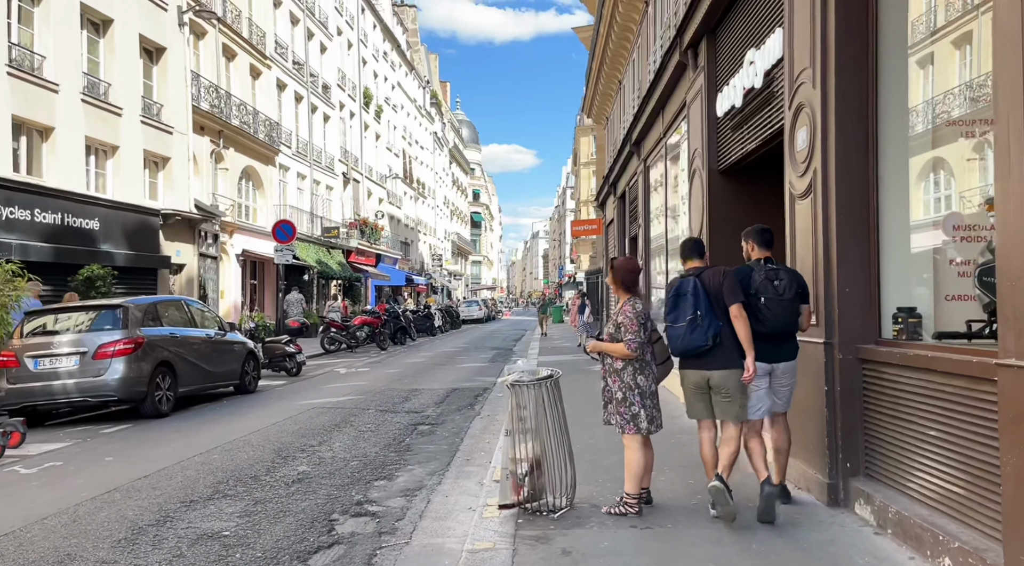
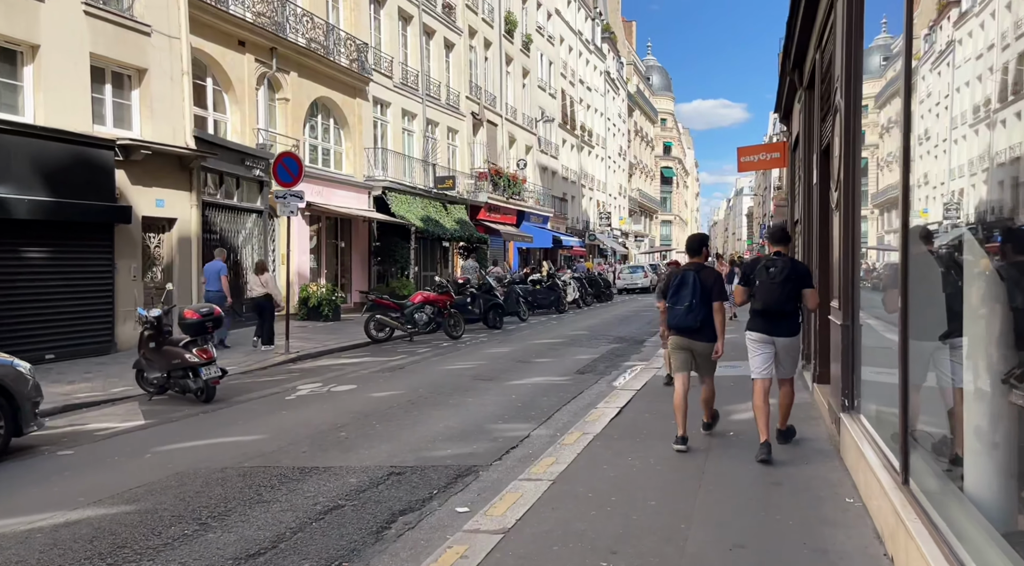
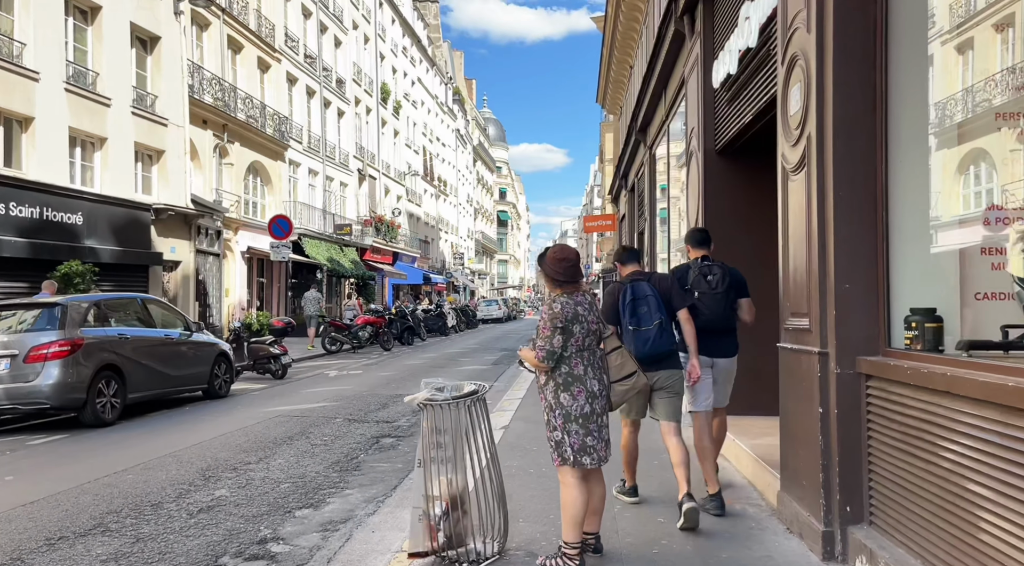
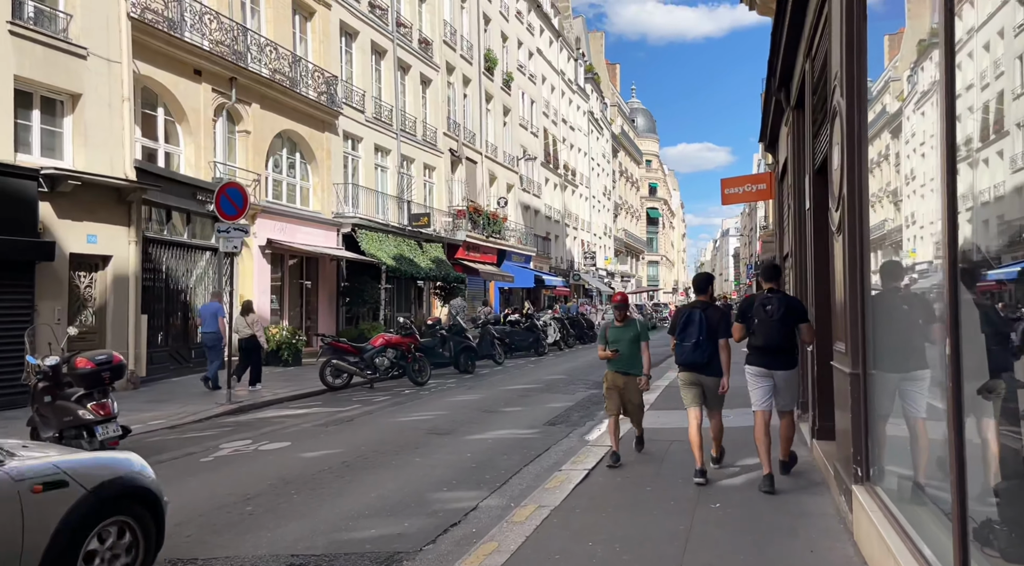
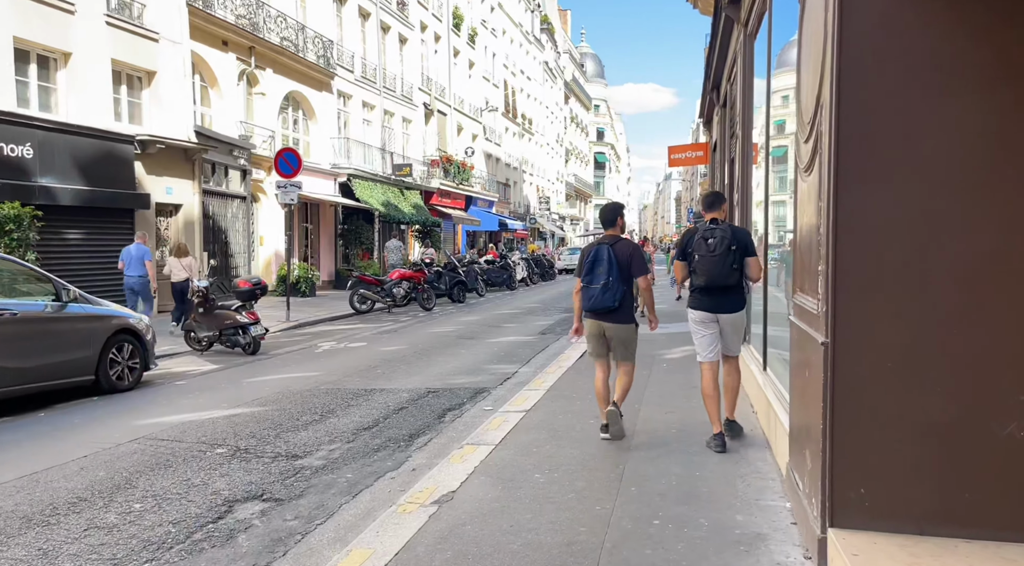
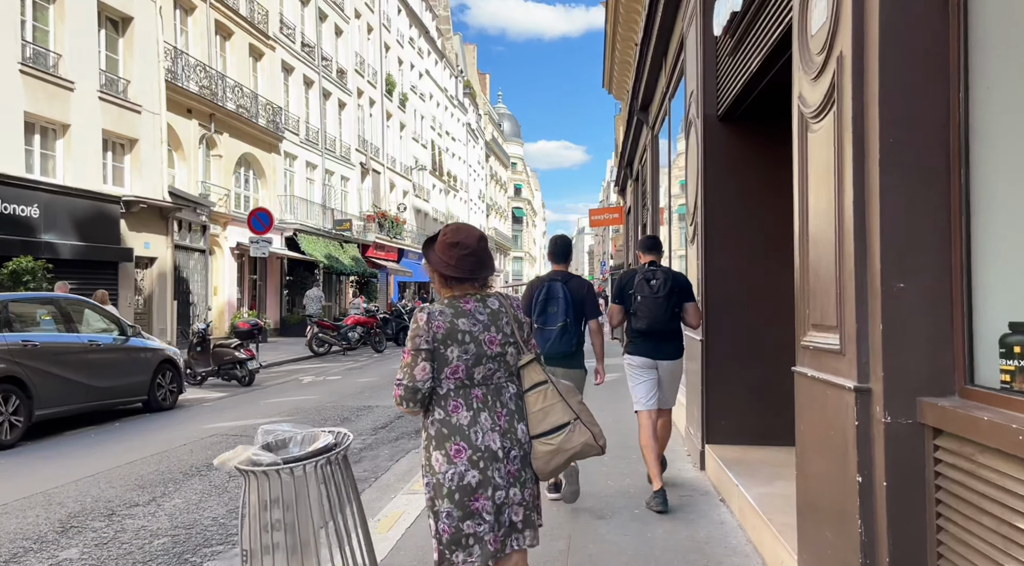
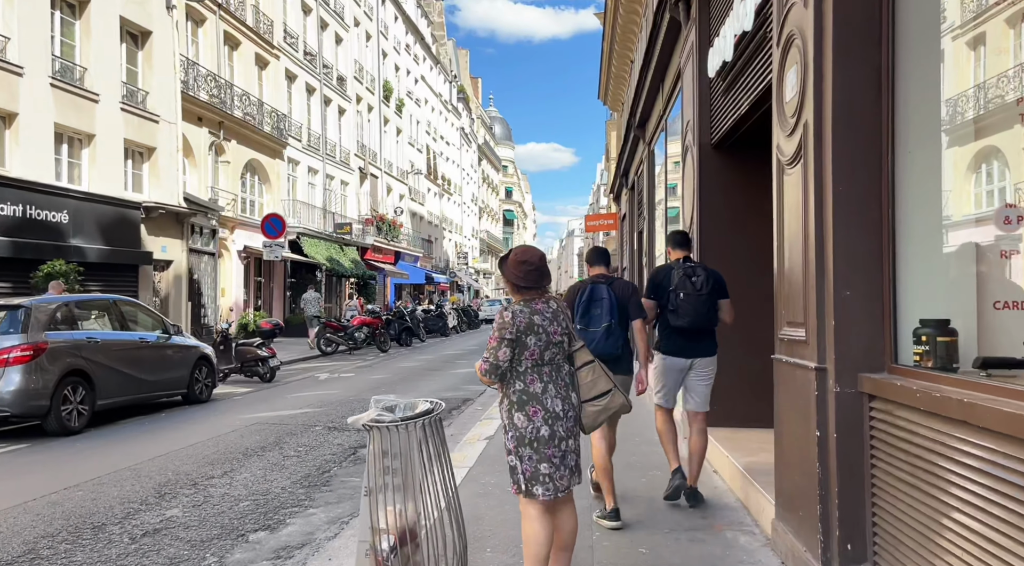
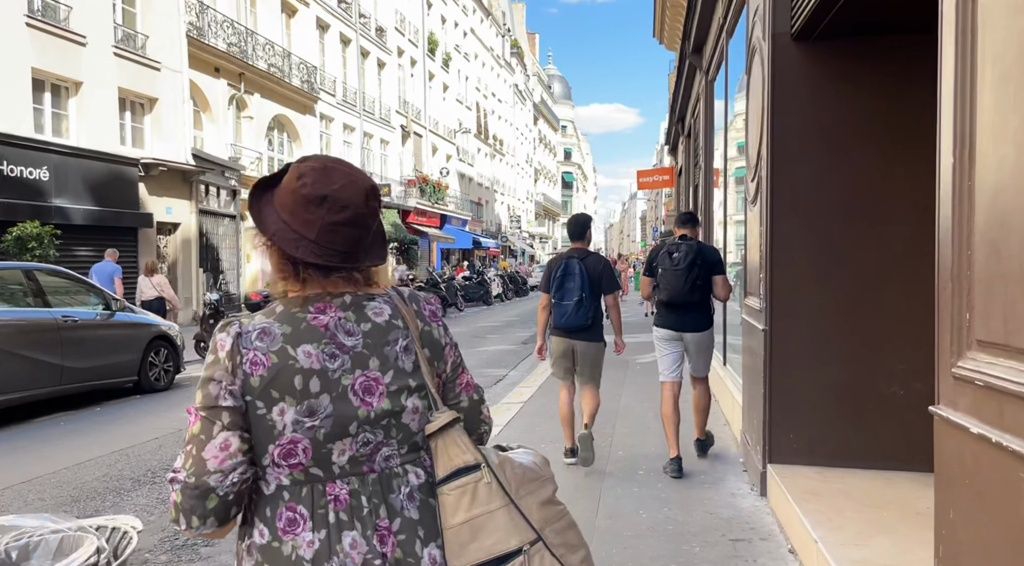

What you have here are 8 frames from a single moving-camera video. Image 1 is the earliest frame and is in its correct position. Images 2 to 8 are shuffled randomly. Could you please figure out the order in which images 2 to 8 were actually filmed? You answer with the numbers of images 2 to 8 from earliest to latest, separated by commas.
3, 7, 6, 8, 5, 2, 4
